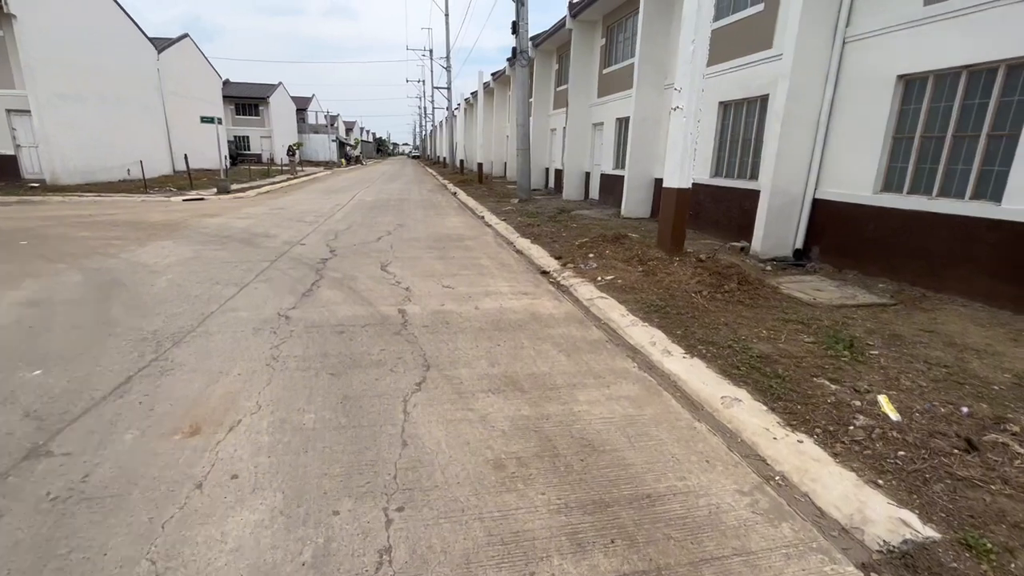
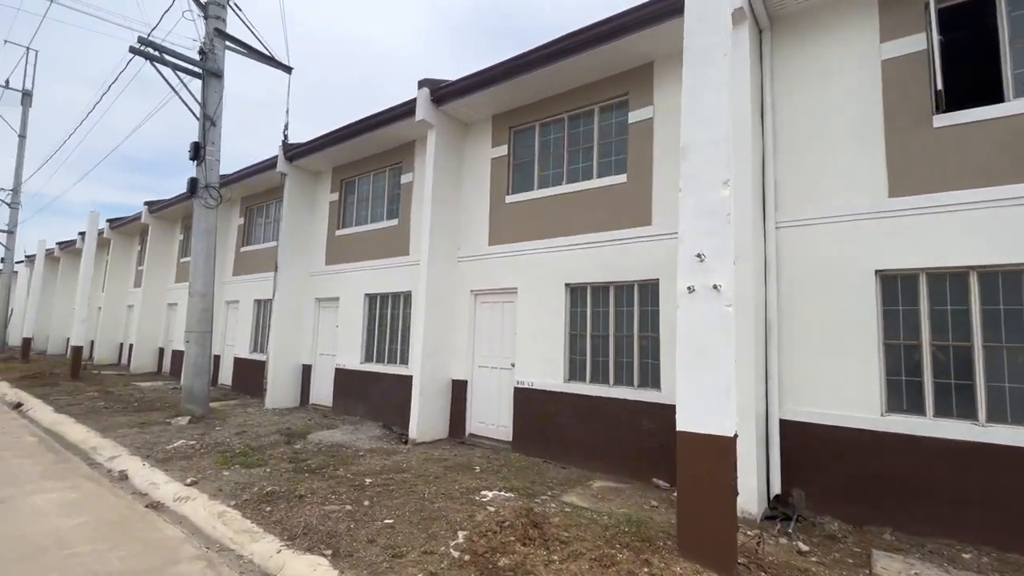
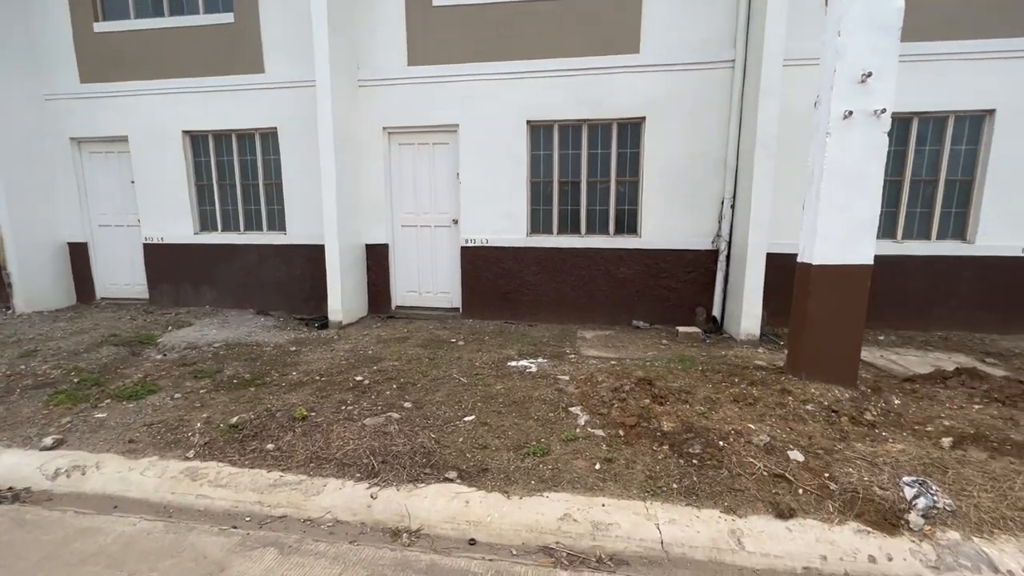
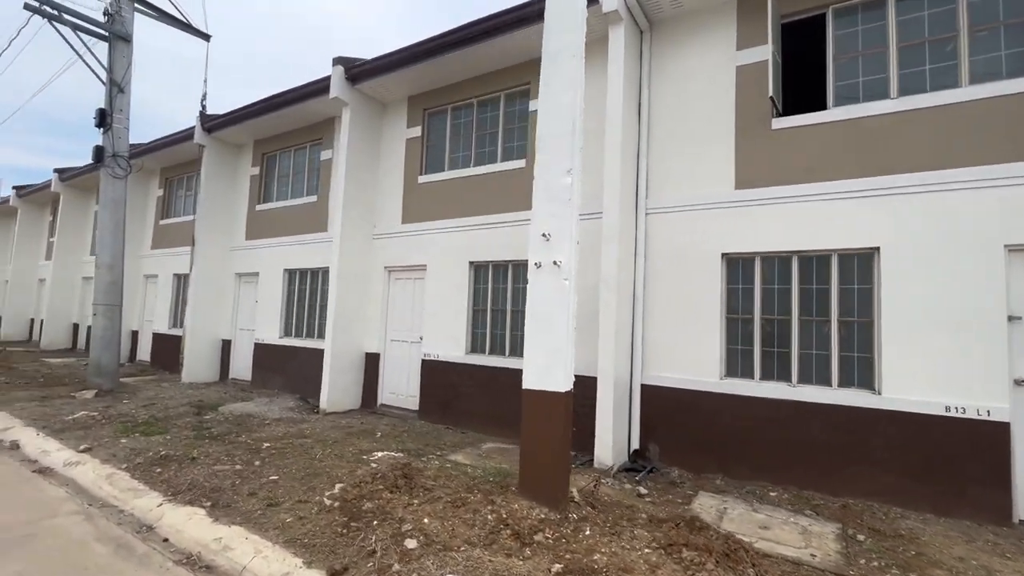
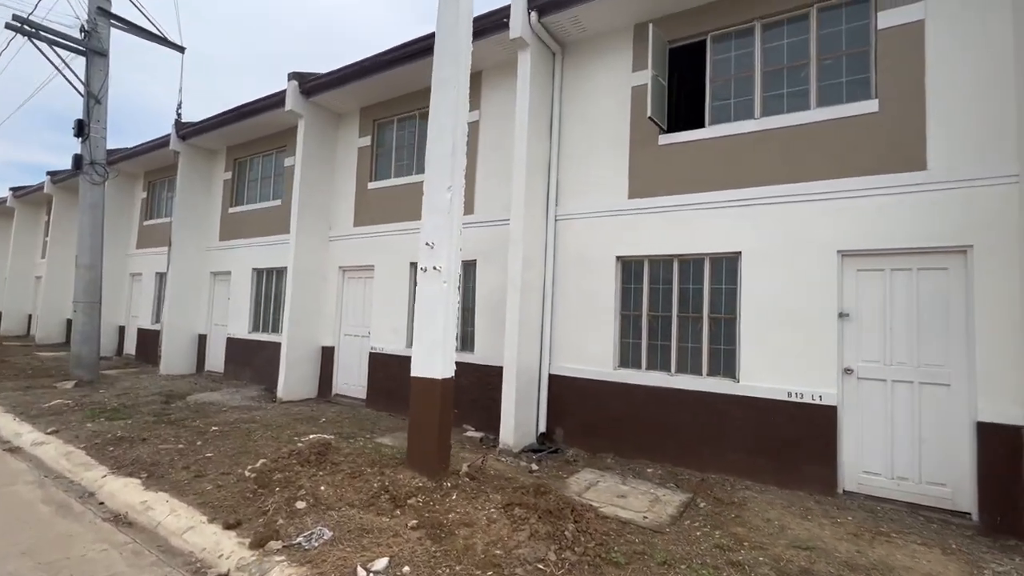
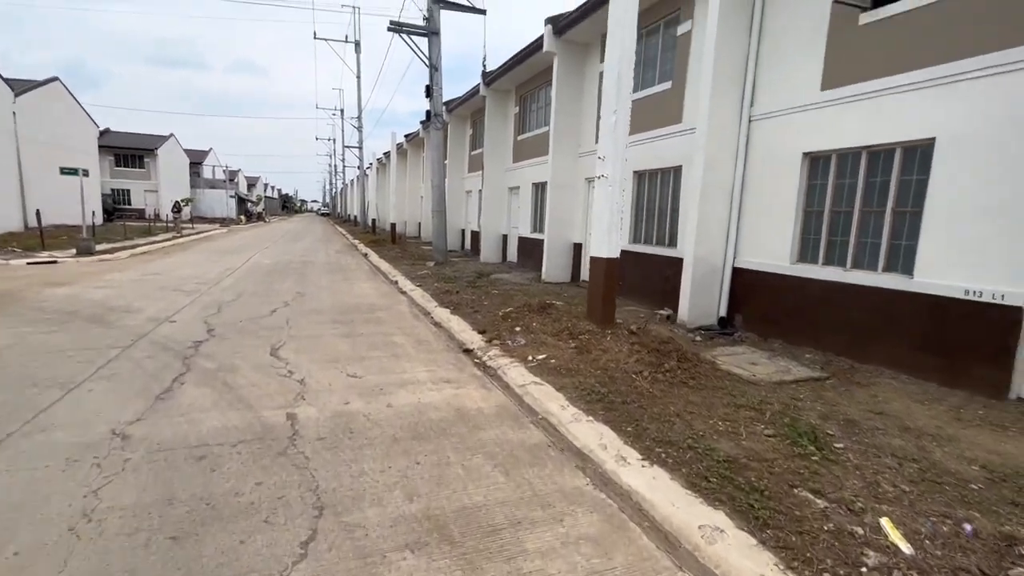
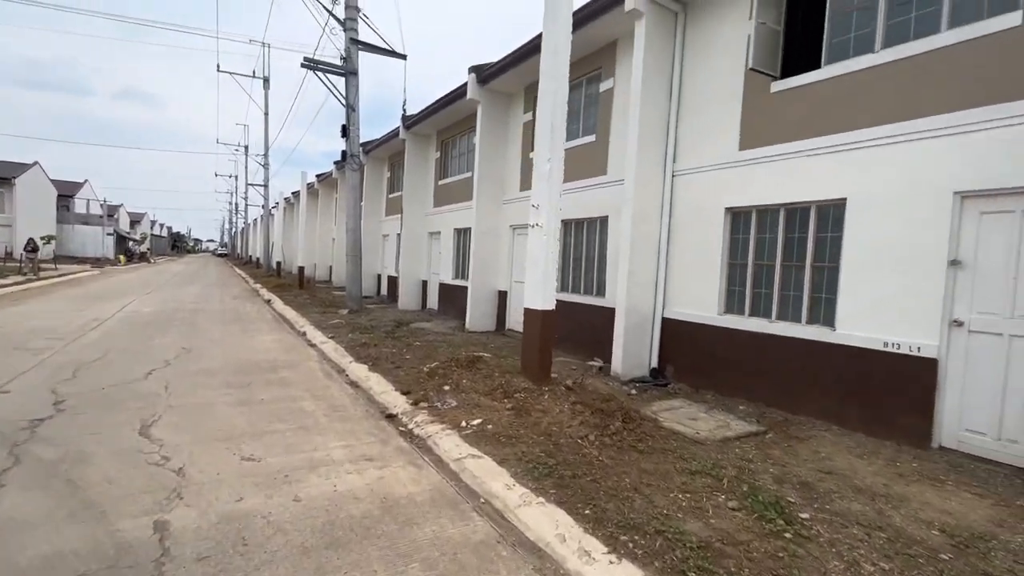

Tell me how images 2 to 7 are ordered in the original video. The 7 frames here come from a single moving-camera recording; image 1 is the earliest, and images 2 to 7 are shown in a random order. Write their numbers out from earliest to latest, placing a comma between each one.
6, 7, 5, 4, 2, 3
